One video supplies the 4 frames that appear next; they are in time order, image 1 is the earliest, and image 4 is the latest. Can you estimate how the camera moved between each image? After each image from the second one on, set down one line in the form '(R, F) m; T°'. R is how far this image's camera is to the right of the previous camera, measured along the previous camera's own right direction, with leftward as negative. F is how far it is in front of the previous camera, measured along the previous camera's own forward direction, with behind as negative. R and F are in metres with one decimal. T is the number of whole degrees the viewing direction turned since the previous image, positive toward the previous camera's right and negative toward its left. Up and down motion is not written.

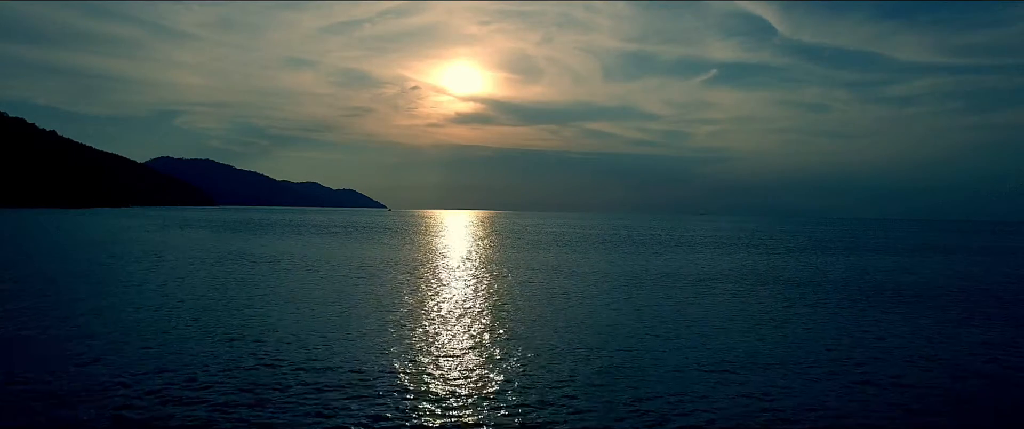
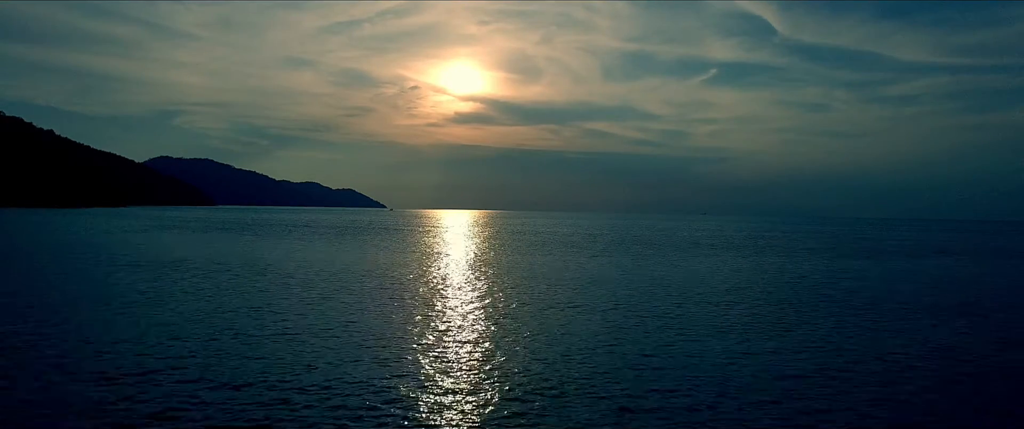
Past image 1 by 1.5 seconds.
(+0.1, -0.1) m; 0°
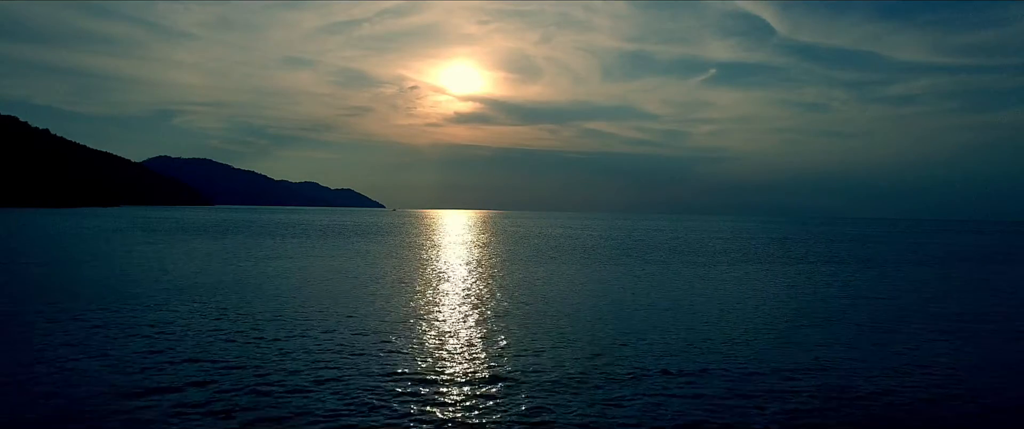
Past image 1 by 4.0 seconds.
(+0.1, +1.8) m; 0°
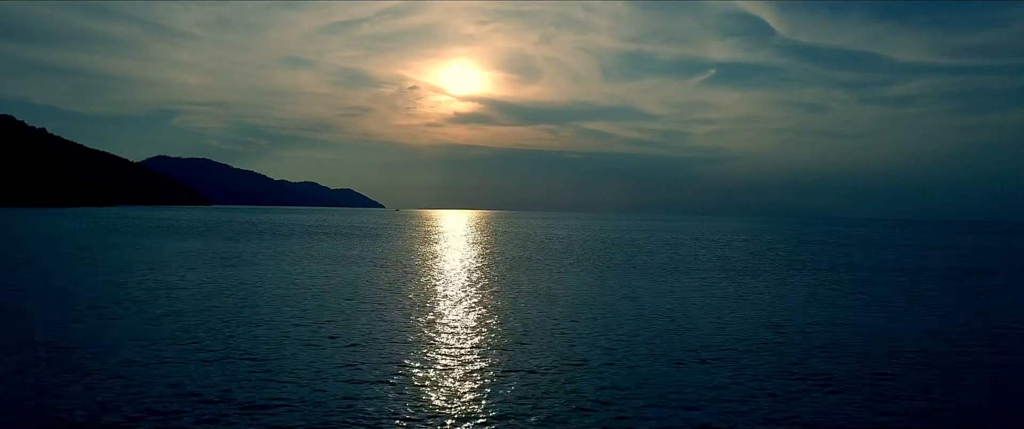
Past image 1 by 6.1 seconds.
(-4.4, +16.8) m; 0°
